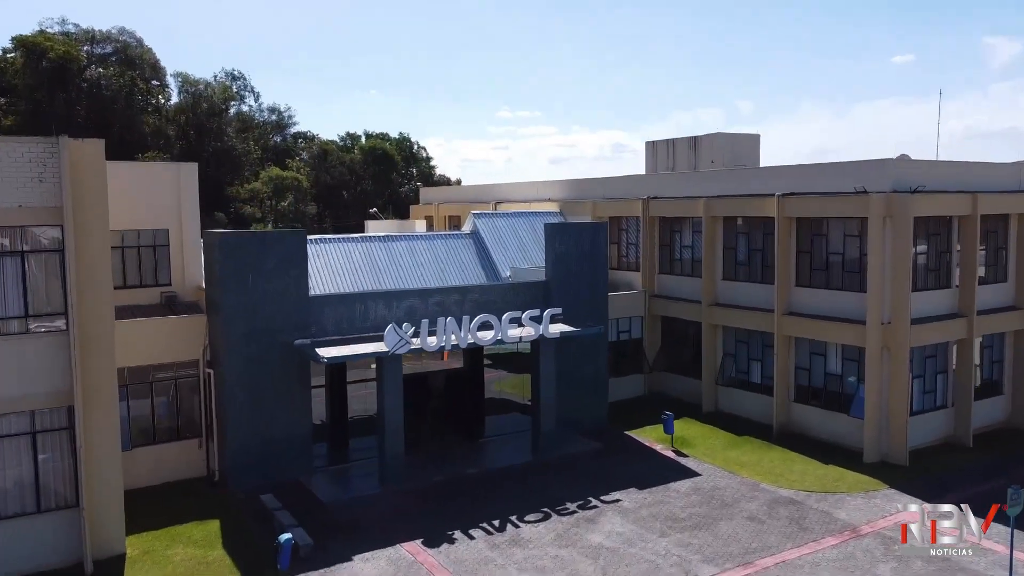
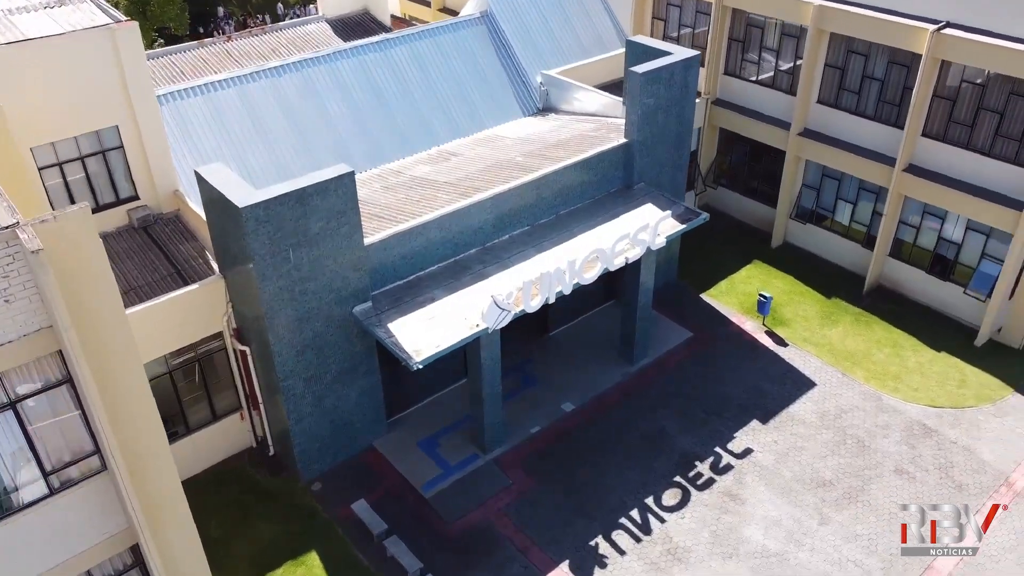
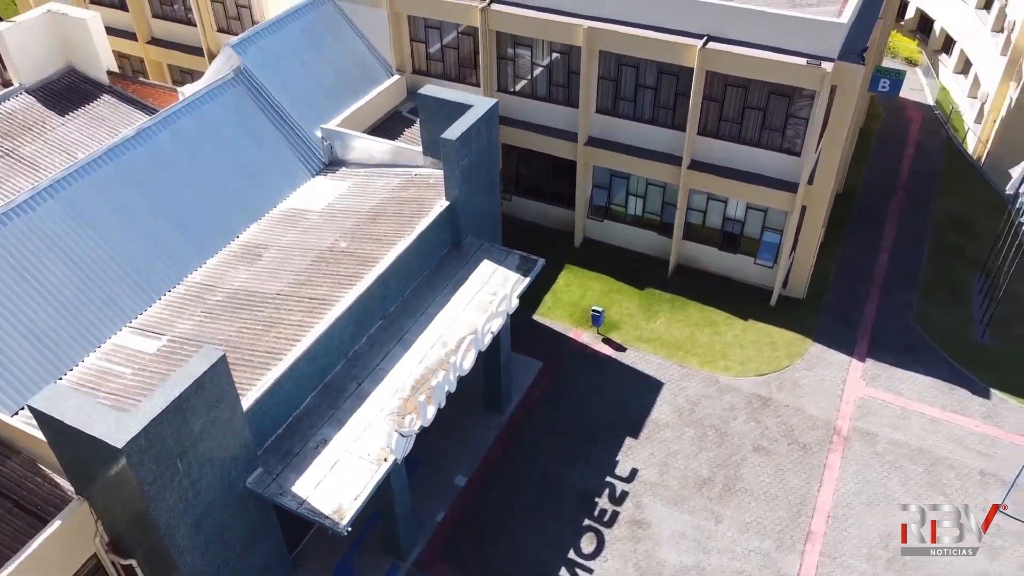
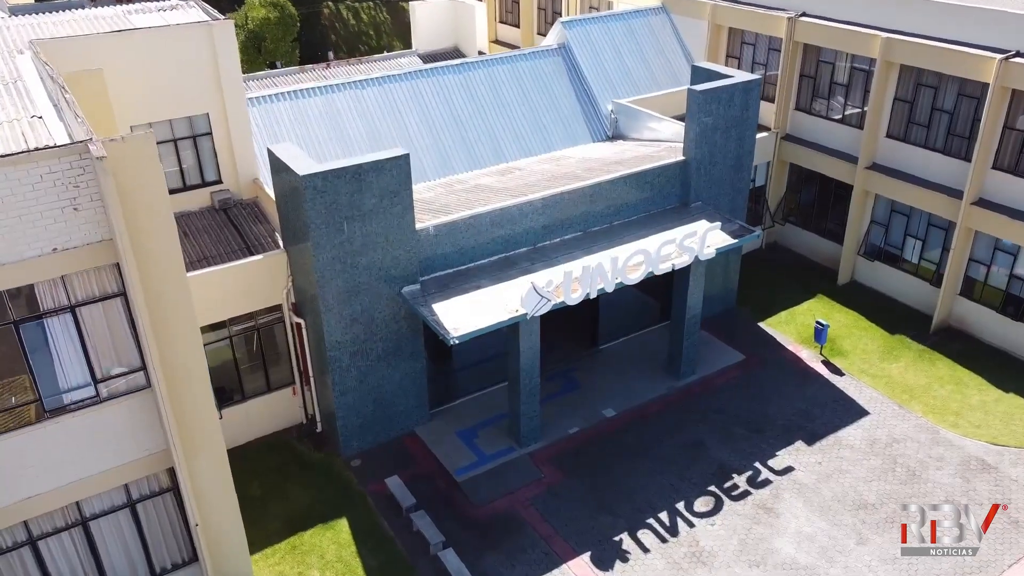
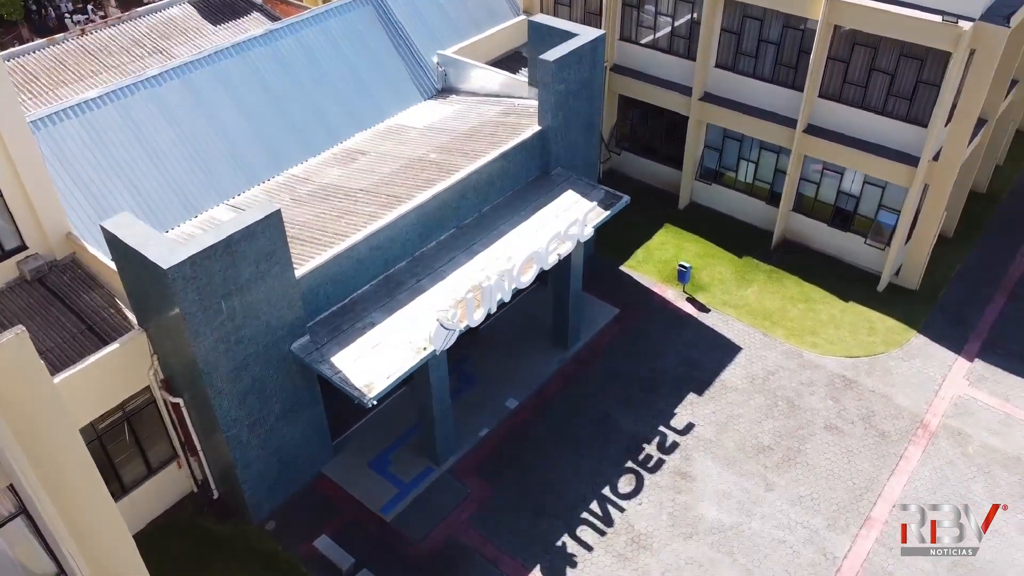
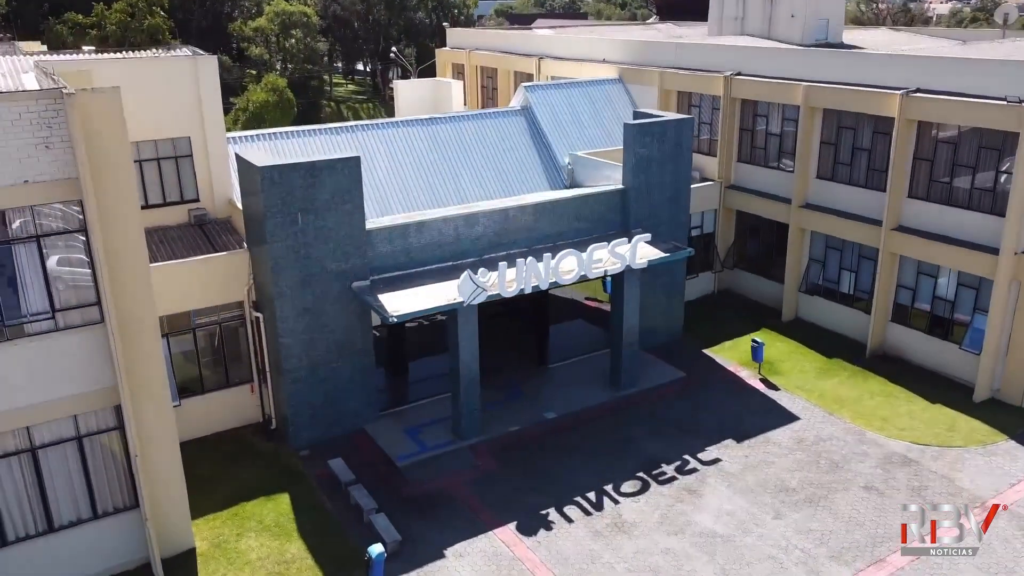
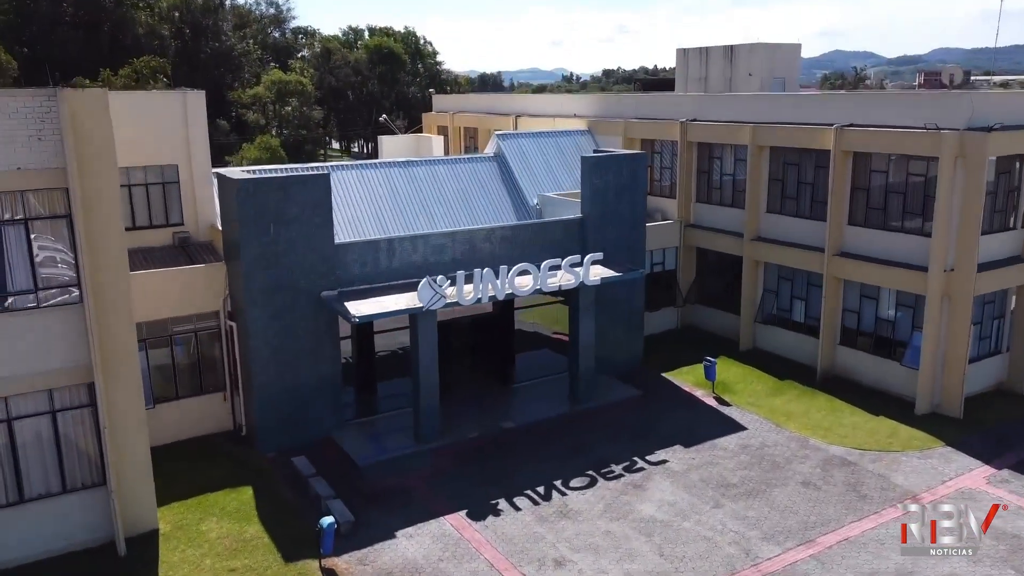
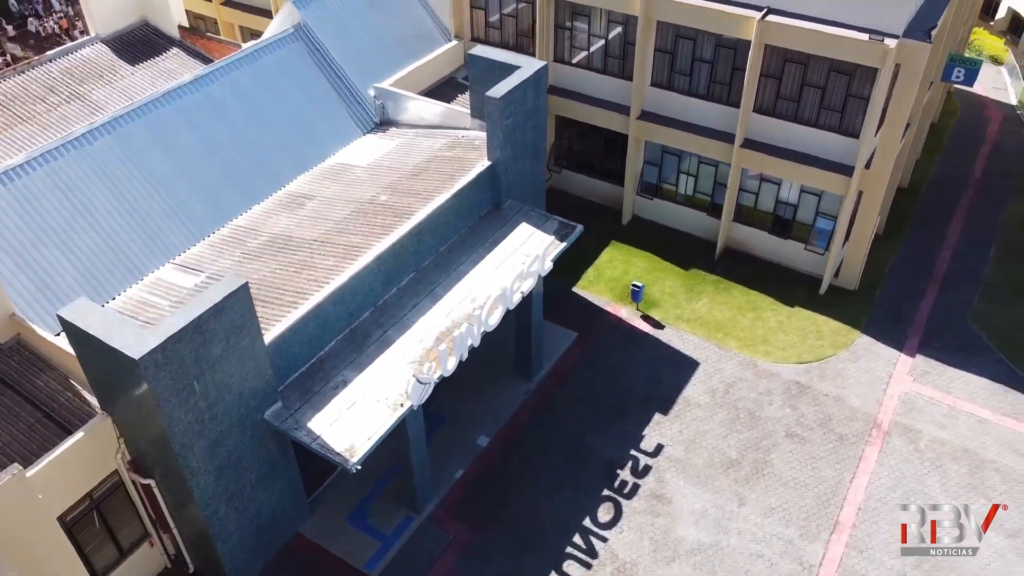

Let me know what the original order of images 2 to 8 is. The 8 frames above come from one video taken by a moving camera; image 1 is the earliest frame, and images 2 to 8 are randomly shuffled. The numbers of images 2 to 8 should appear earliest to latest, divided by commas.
7, 6, 4, 2, 5, 8, 3
